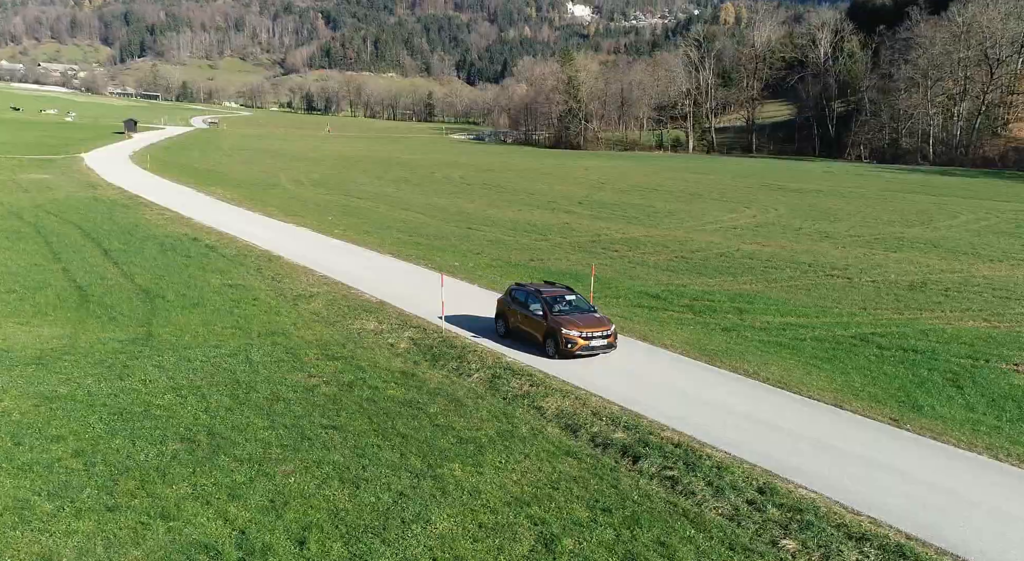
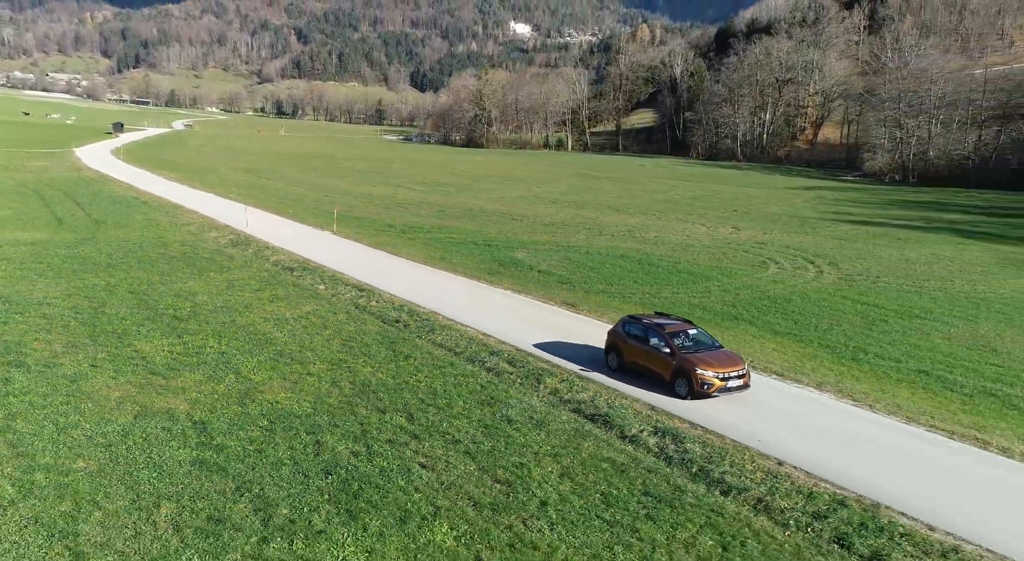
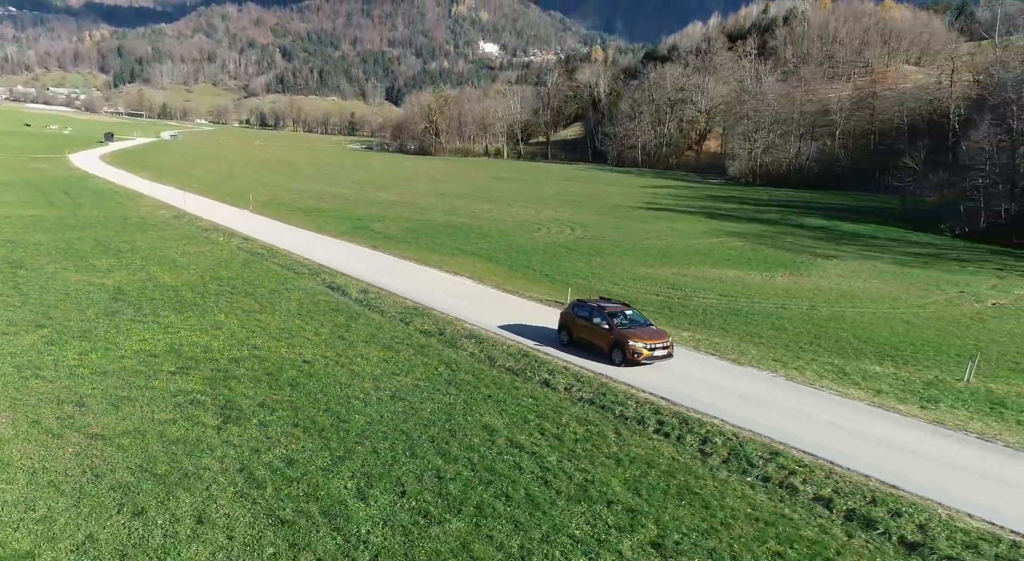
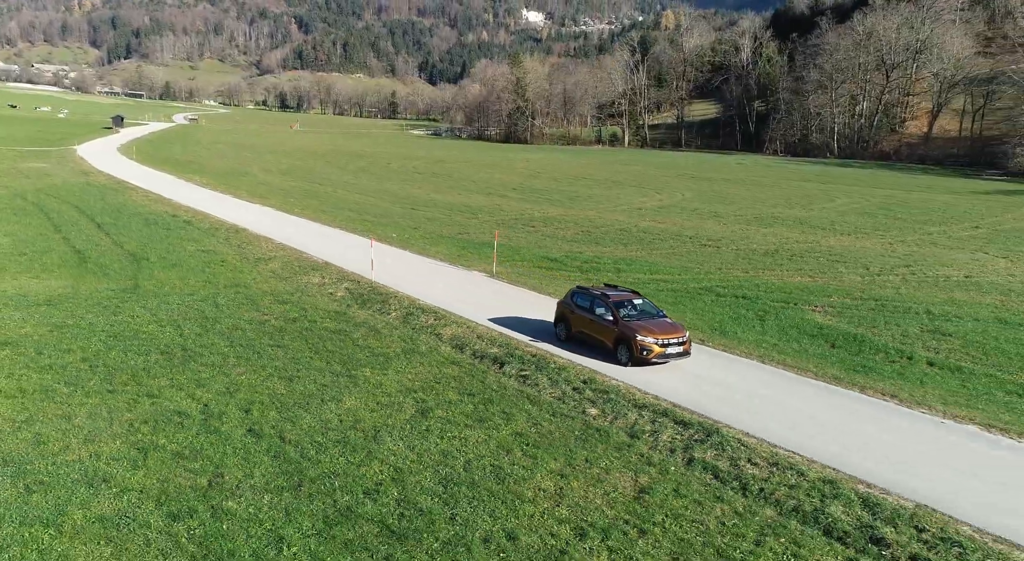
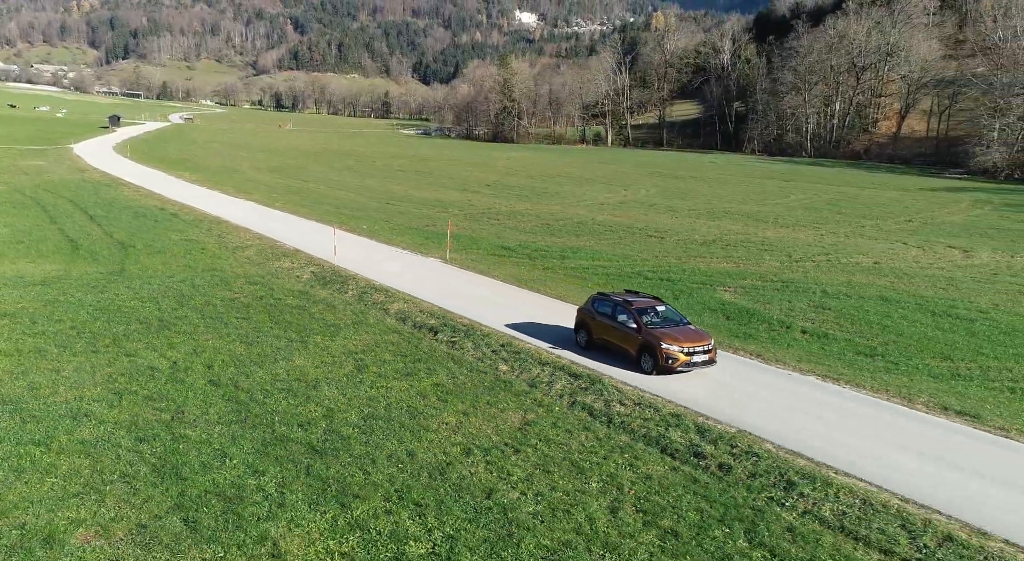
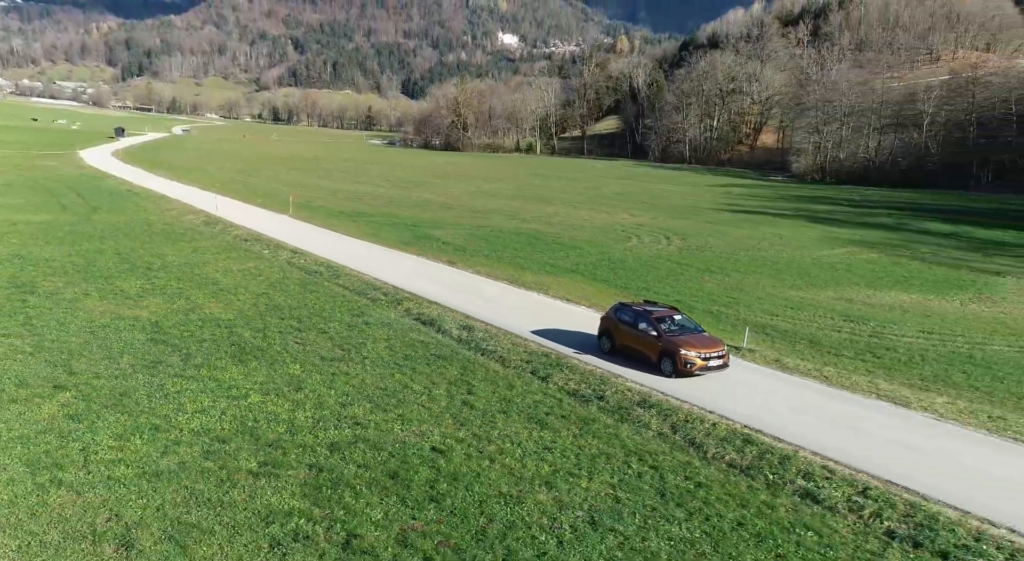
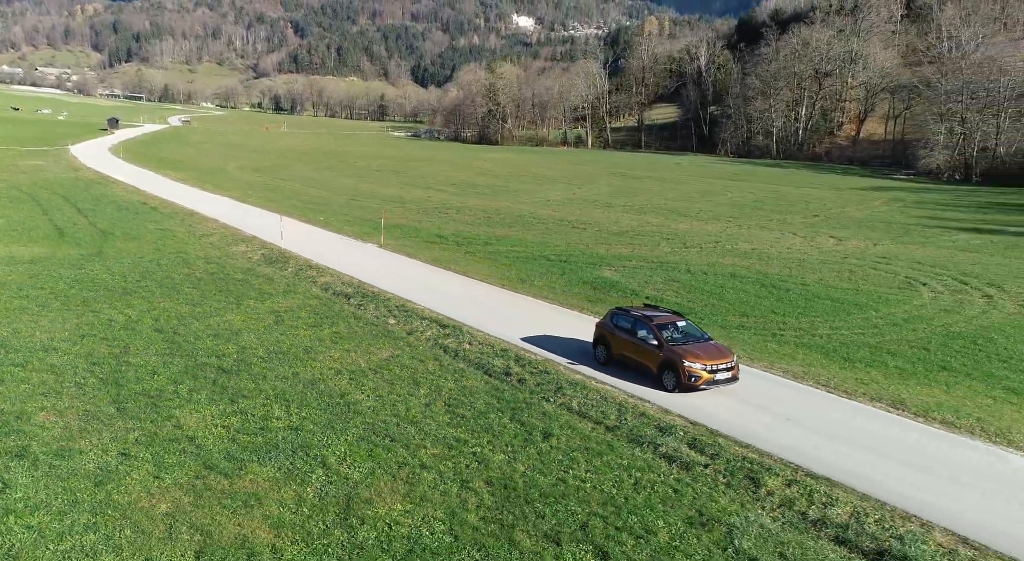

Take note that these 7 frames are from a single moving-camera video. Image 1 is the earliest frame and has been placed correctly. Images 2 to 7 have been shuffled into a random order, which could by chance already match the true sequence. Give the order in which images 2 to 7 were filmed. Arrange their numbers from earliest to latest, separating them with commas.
4, 5, 7, 2, 6, 3
